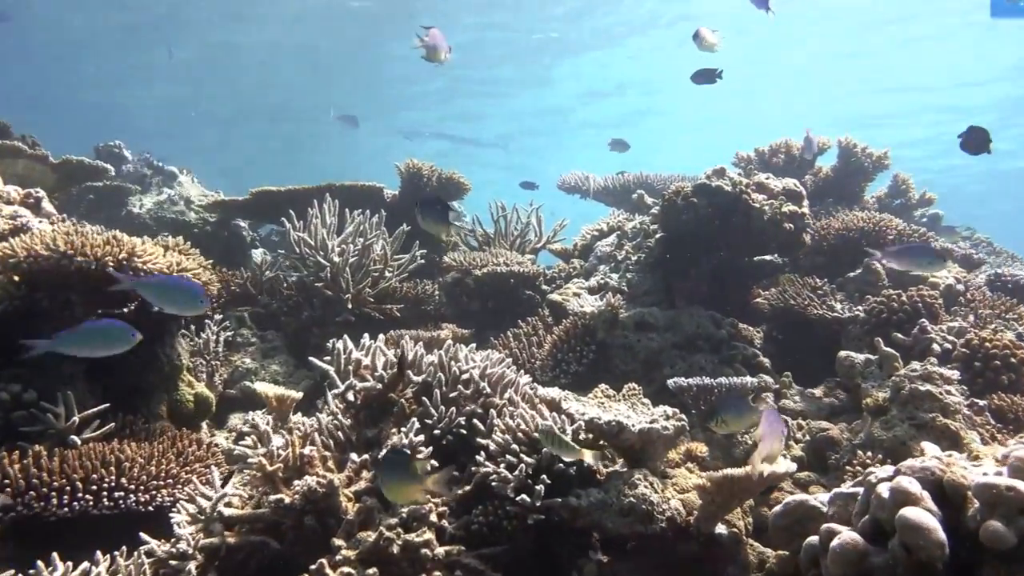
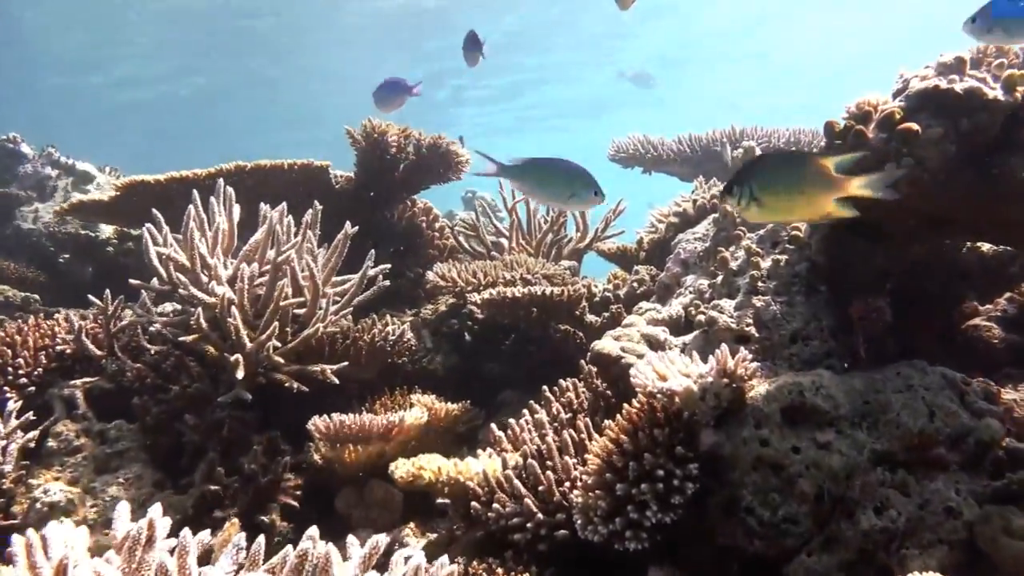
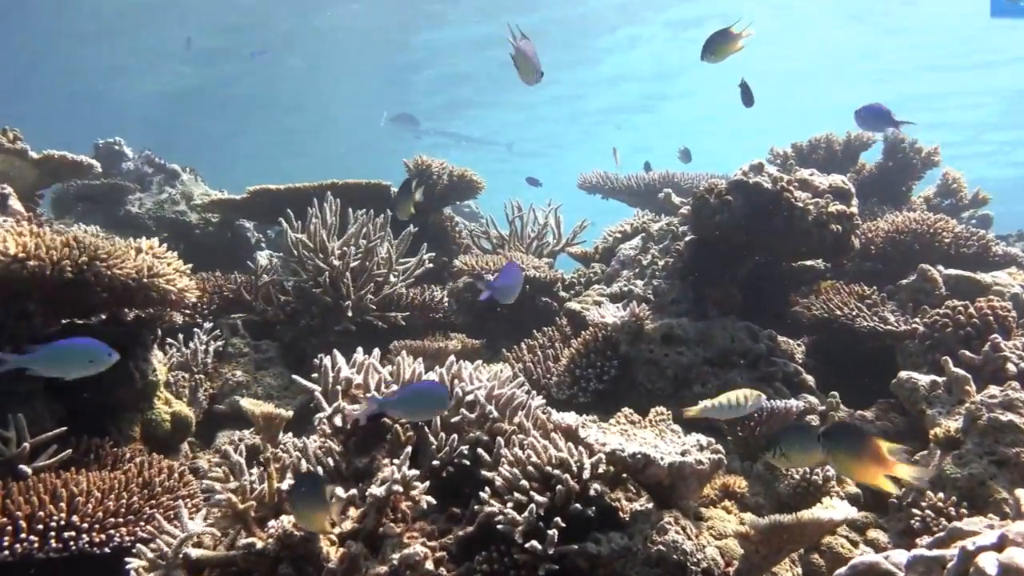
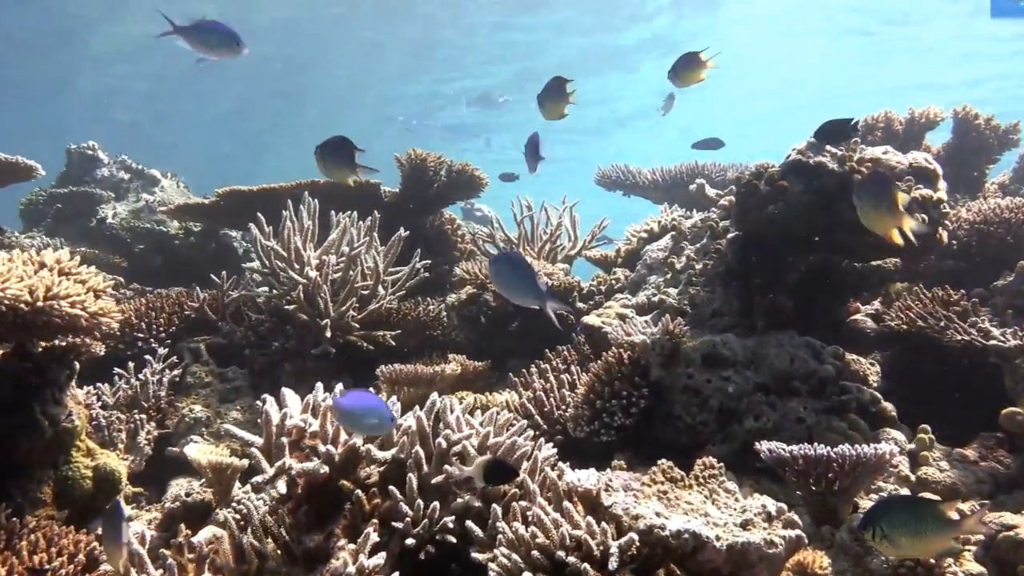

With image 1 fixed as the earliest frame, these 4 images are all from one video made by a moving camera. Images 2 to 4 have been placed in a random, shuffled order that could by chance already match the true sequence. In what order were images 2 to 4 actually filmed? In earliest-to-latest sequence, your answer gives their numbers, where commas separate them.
3, 4, 2
